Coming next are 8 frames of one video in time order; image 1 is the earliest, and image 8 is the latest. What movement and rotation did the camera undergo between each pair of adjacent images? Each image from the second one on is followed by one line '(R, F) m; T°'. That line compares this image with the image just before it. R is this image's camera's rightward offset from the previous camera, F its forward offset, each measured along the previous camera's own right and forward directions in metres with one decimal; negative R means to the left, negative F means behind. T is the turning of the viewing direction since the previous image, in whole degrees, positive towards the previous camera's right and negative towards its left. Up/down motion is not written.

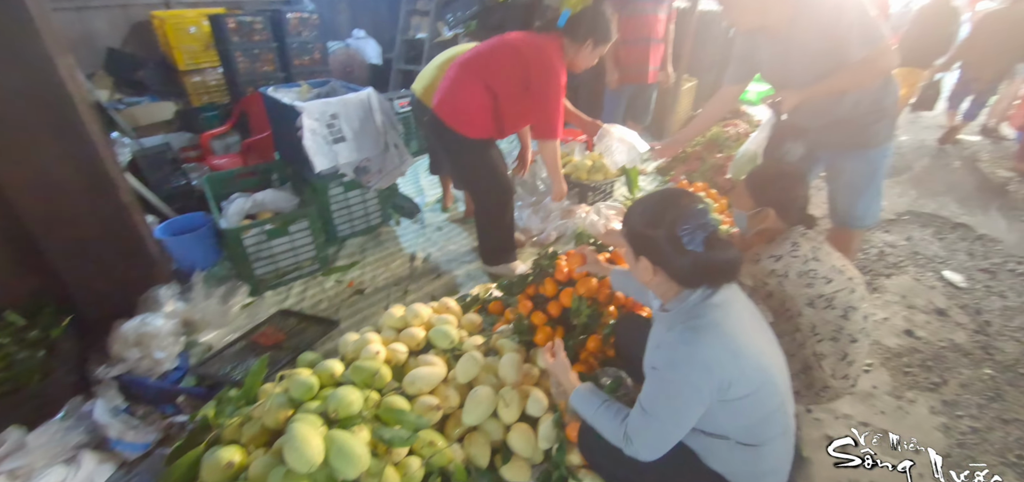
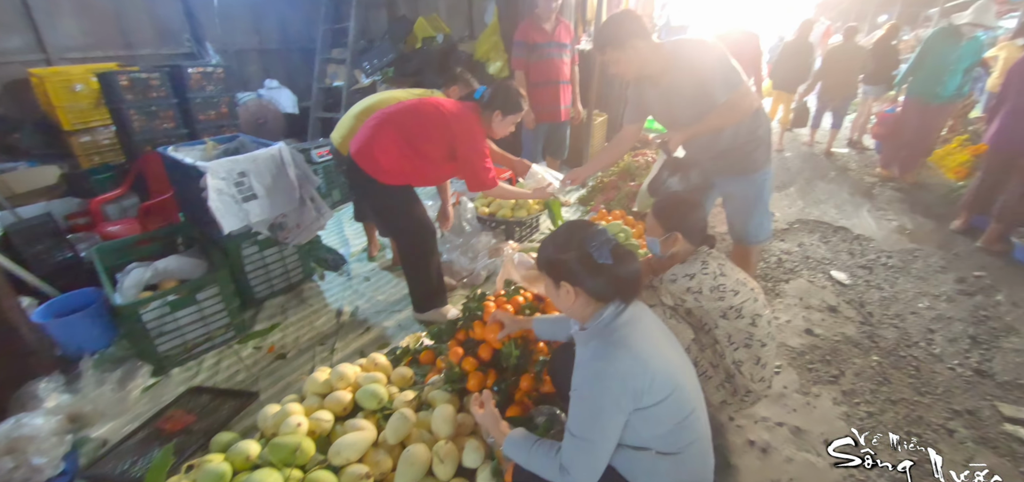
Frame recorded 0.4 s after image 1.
(+0.1, 0.0) m; +8°
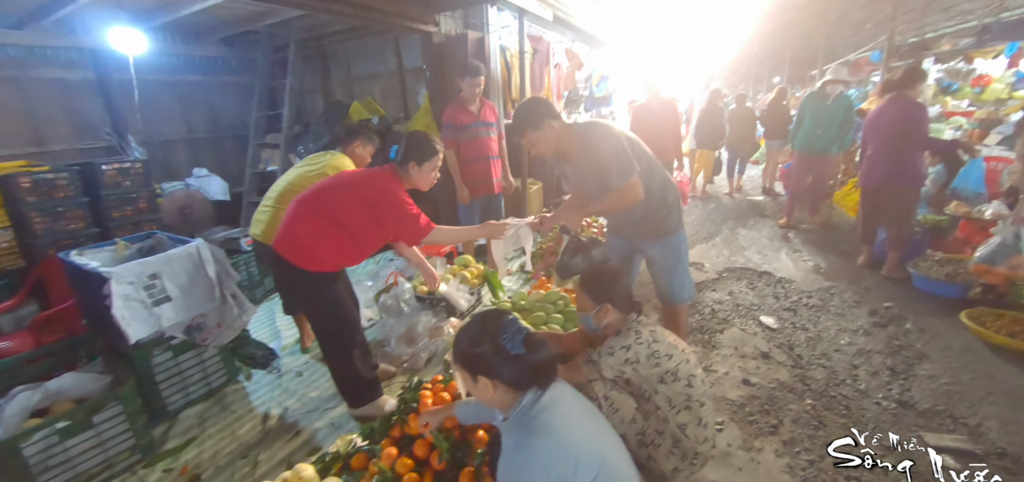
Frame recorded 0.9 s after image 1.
(+0.2, 0.0) m; +6°
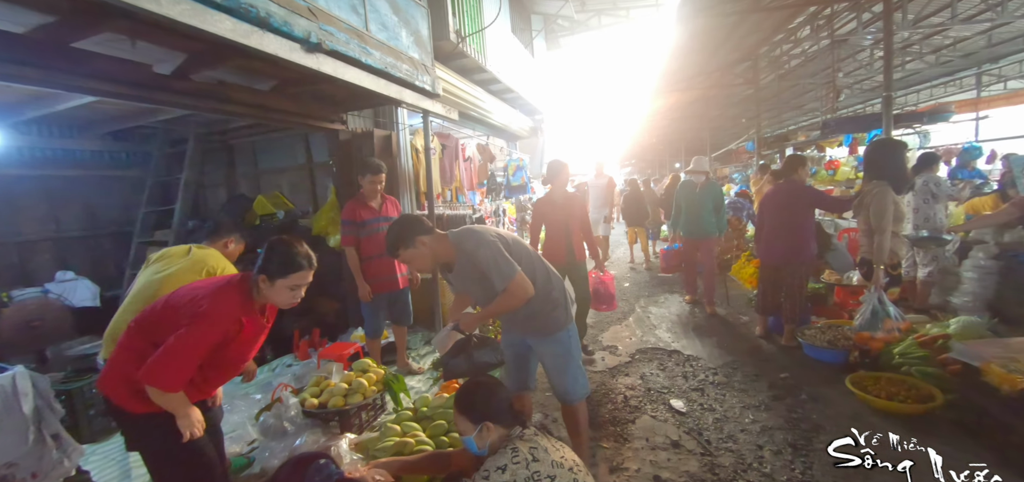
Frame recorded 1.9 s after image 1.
(+0.3, 0.0) m; +8°
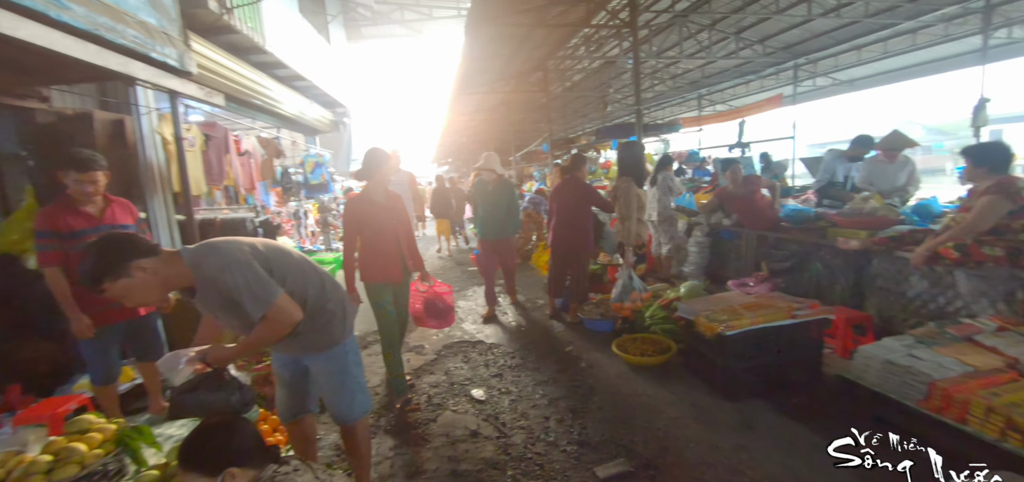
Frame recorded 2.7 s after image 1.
(+0.3, 0.0) m; +22°
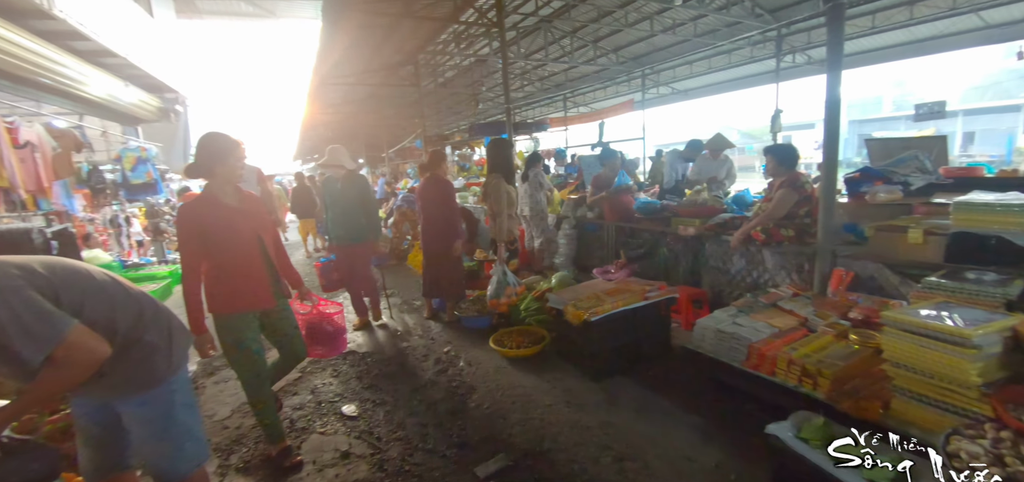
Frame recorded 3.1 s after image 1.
(+0.1, +0.1) m; +16°
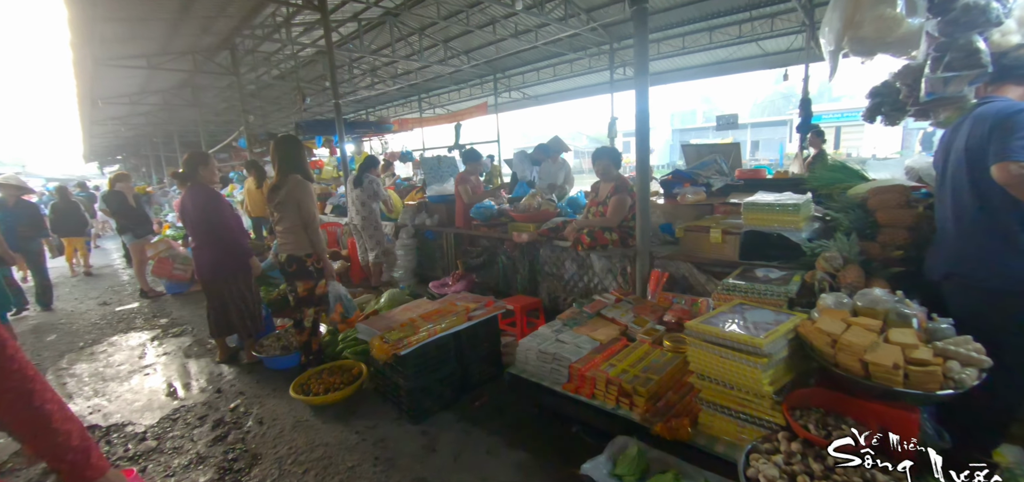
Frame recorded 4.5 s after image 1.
(+0.5, +0.4) m; +17°
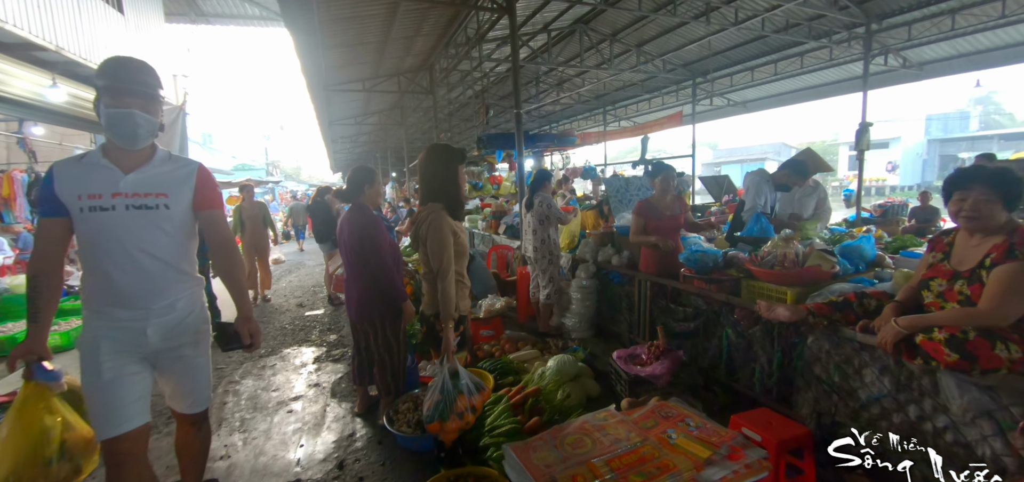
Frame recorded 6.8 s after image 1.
(-0.3, +1.0) m; -23°
